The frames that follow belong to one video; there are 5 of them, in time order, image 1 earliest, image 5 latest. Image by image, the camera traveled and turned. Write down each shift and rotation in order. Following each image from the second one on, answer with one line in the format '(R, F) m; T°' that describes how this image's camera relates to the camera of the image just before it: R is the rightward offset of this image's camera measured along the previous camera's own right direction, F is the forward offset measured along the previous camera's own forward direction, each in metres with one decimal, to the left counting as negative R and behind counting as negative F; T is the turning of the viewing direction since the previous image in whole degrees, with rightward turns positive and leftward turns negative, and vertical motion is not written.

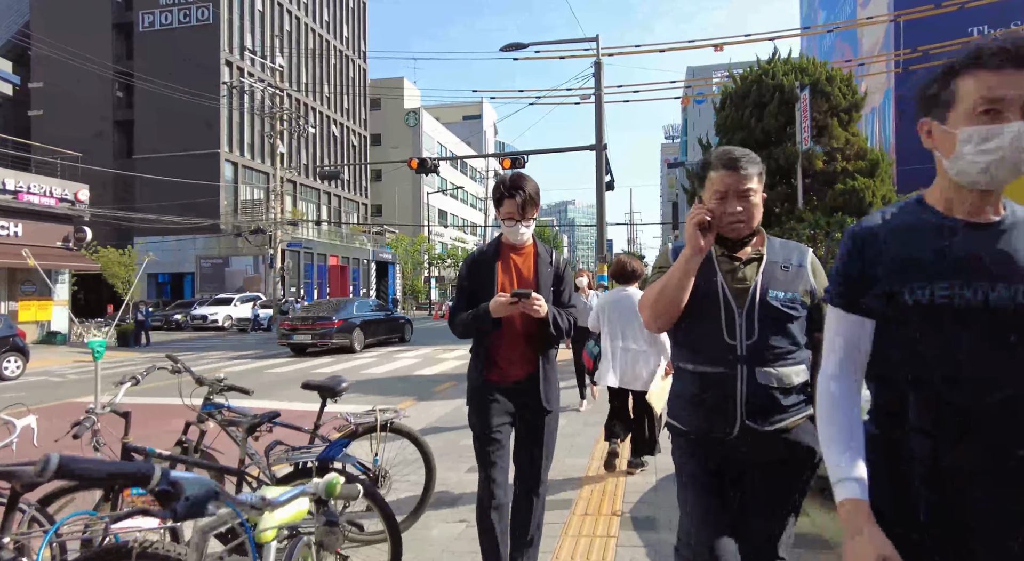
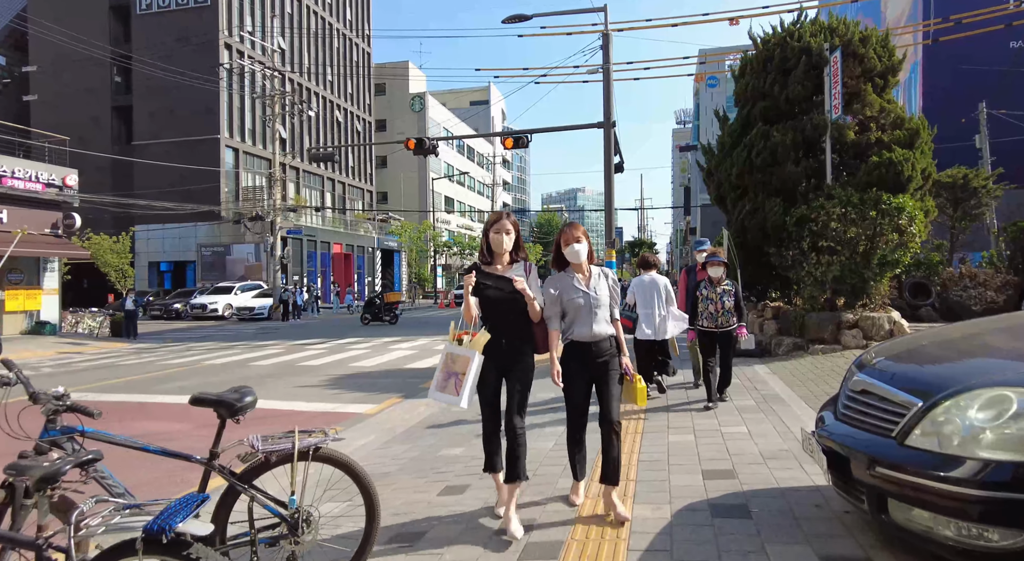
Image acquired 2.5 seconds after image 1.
(+0.2, +1.2) m; -1°
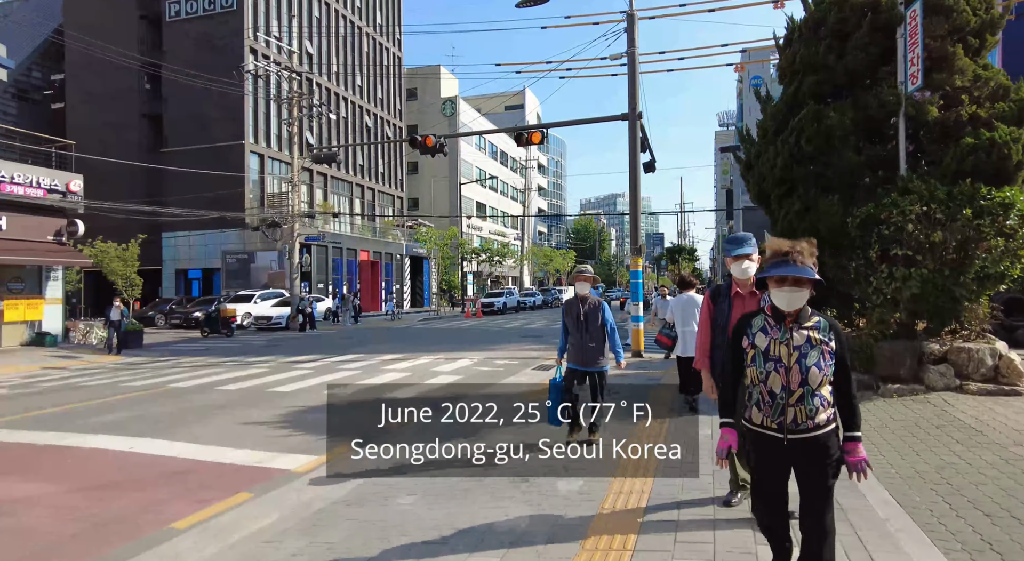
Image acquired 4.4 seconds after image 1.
(+0.7, +2.4) m; -3°
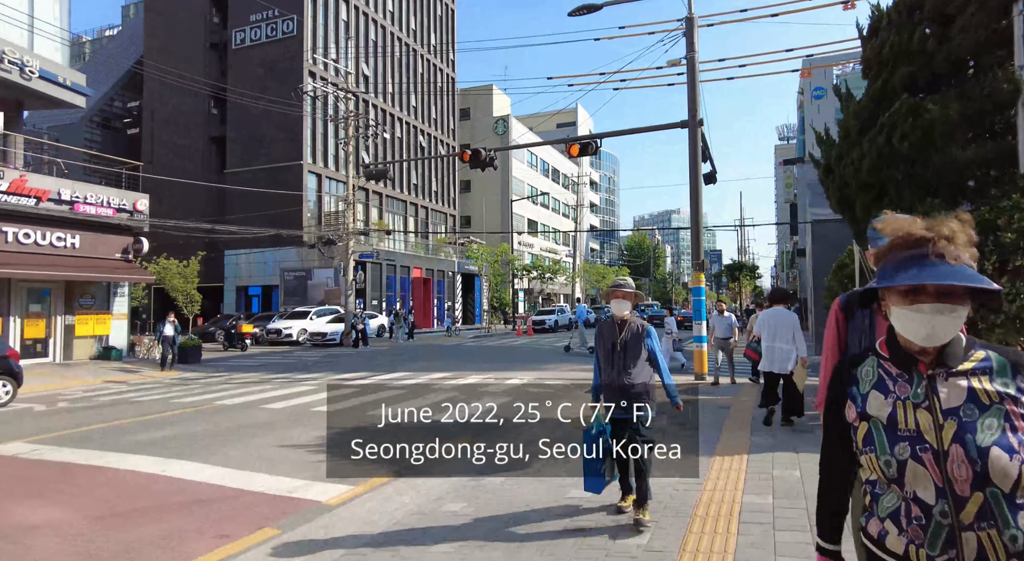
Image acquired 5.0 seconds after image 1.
(0.0, +0.7) m; -4°
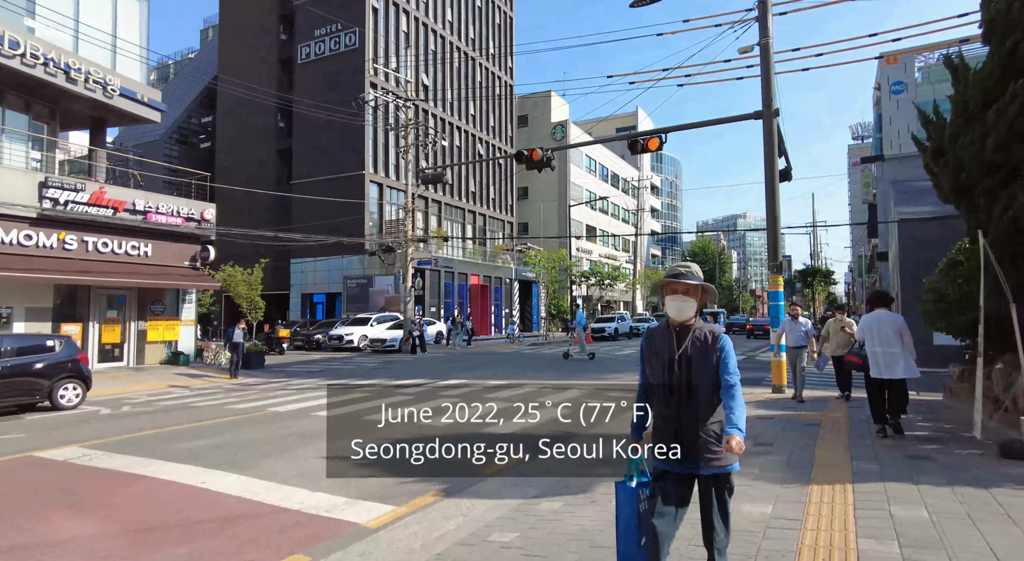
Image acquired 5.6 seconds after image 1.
(0.0, +0.7) m; -5°
